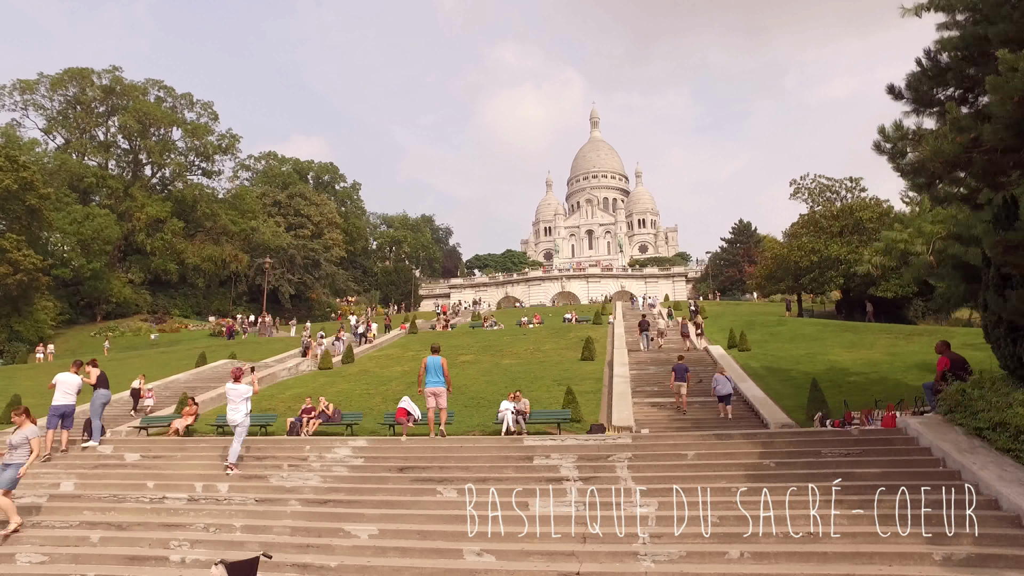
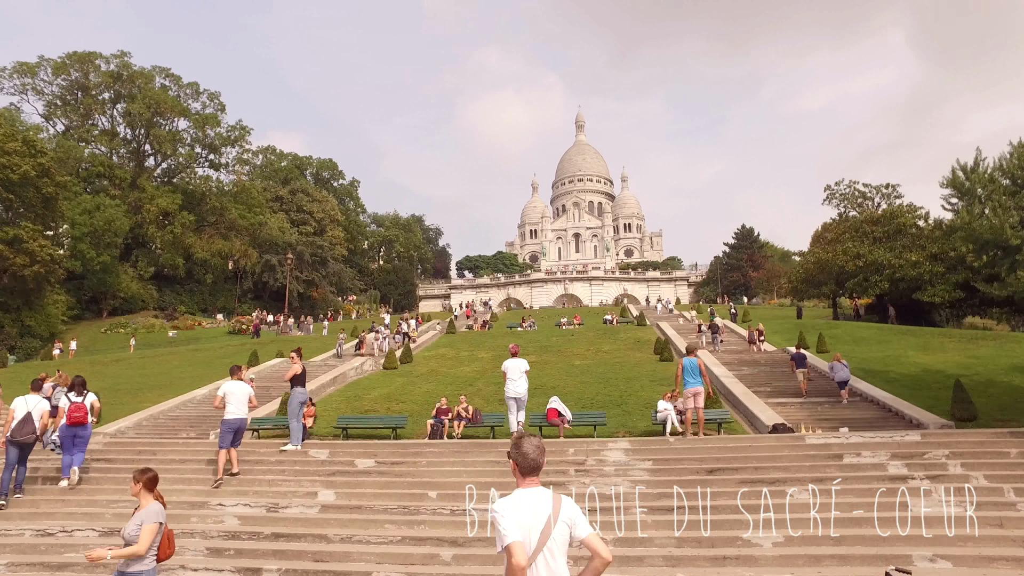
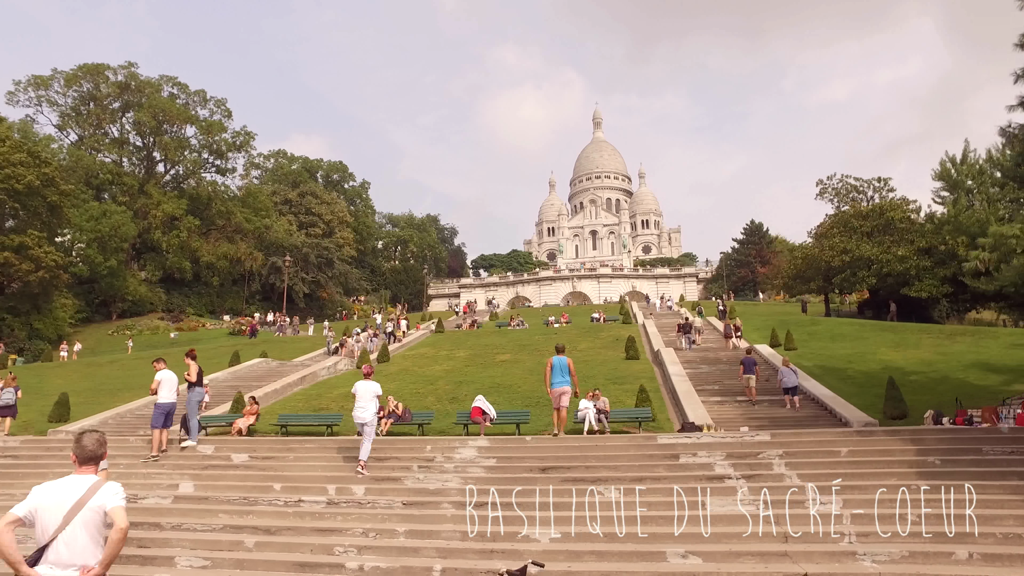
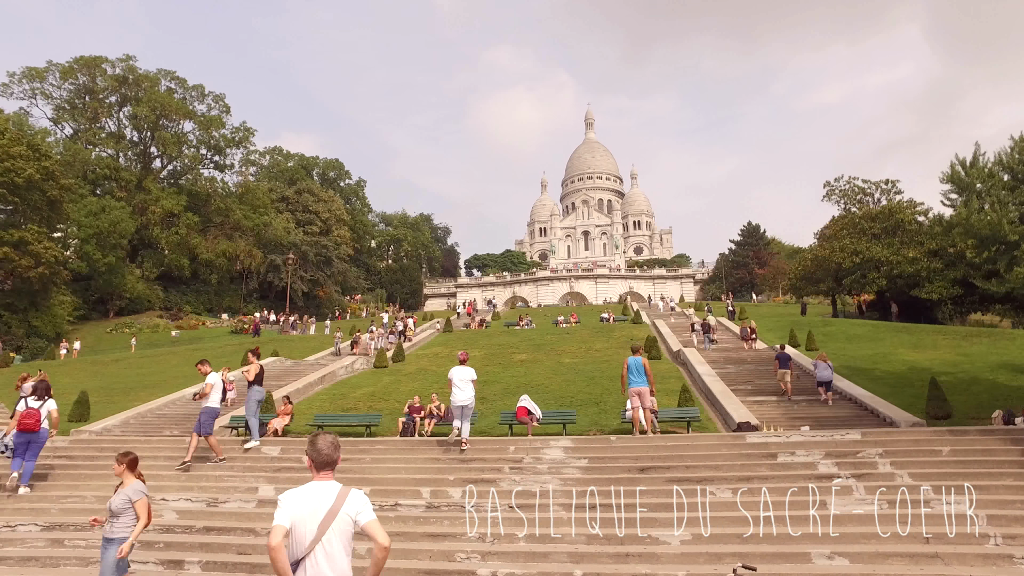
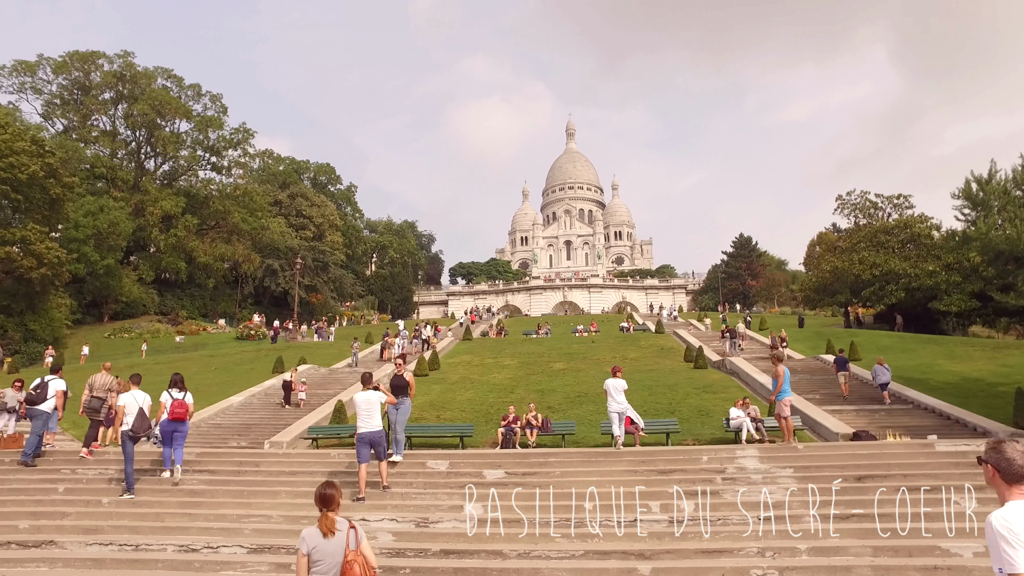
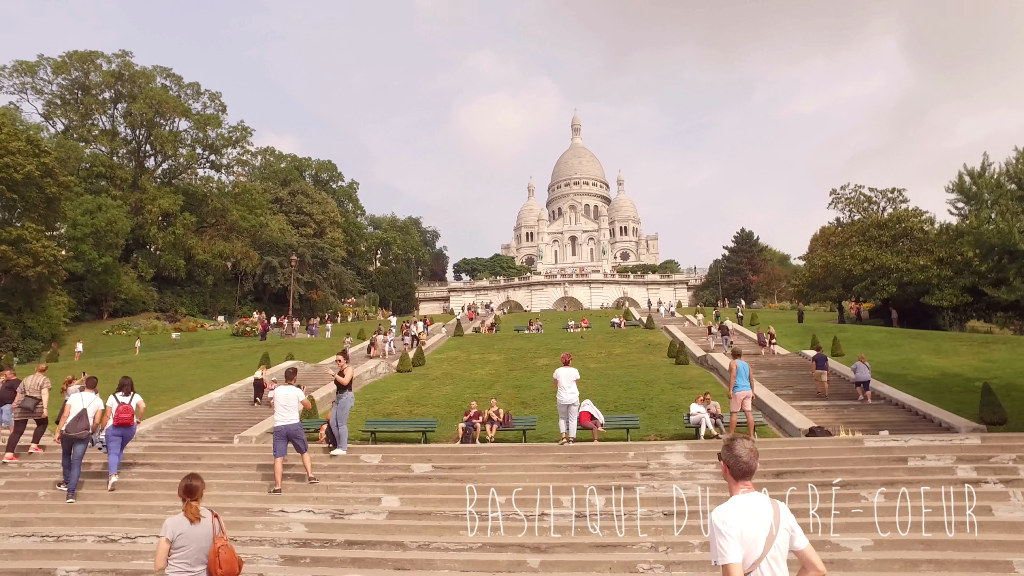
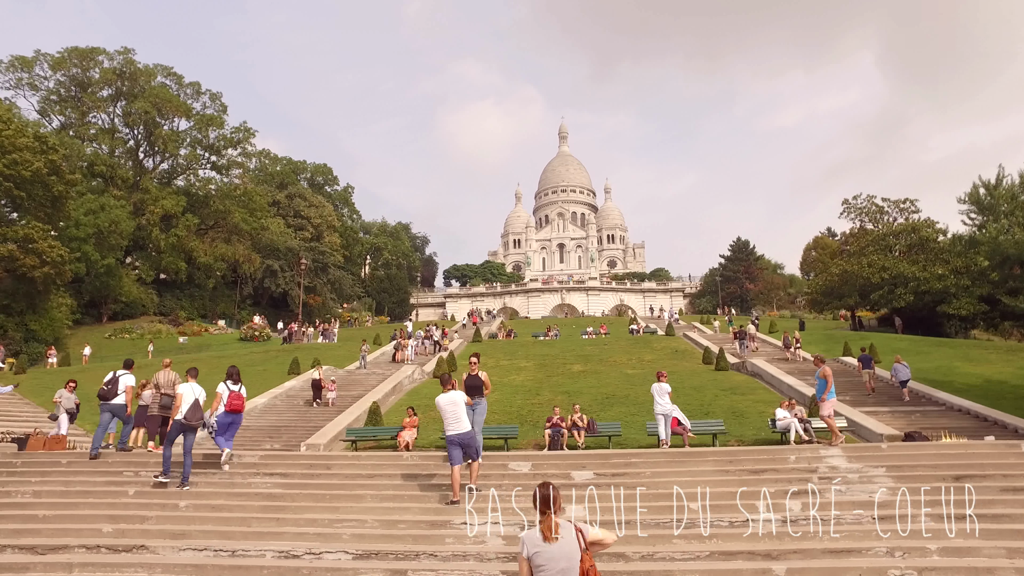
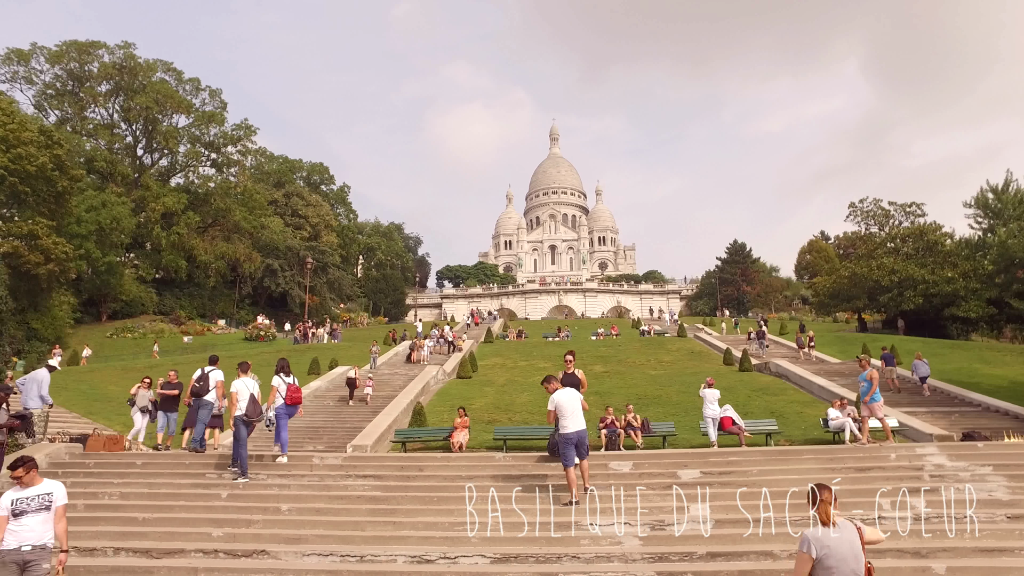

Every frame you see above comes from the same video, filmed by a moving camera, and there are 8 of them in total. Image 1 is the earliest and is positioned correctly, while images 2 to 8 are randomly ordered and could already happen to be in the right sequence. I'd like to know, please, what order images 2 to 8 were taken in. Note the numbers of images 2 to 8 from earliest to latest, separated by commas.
3, 4, 2, 6, 5, 7, 8
